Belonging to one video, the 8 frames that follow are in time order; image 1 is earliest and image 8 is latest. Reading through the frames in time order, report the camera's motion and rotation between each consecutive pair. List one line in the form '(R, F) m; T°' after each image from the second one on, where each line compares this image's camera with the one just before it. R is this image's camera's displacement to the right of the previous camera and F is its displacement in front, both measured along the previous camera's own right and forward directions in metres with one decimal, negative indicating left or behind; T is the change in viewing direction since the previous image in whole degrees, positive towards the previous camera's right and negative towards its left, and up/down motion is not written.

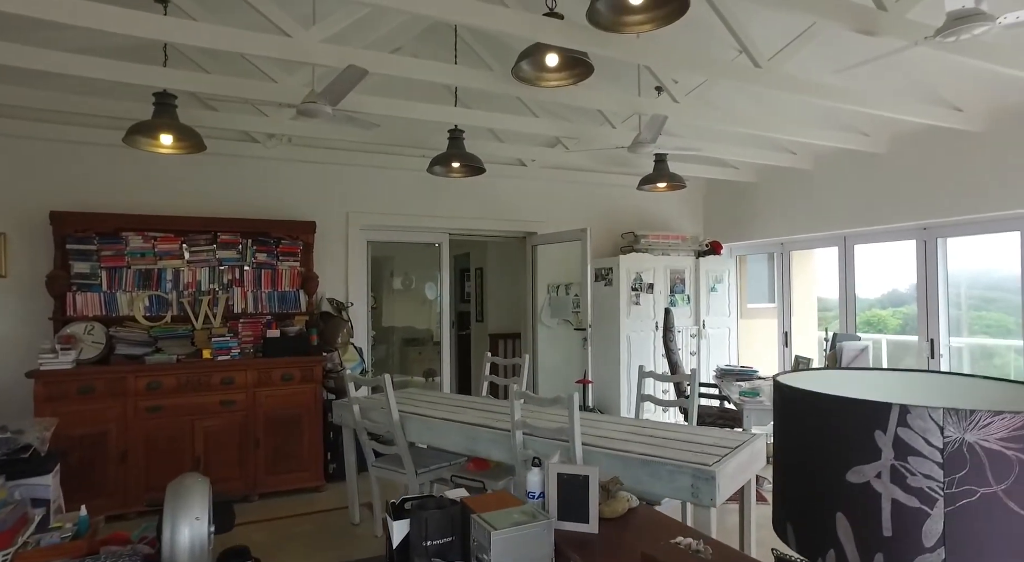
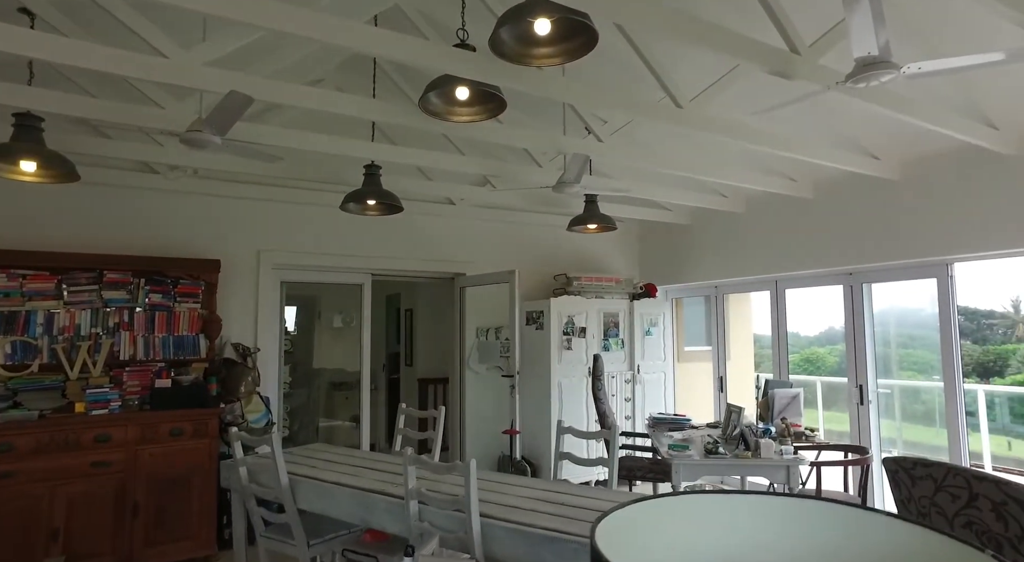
(+0.2, +0.2) m; +4°
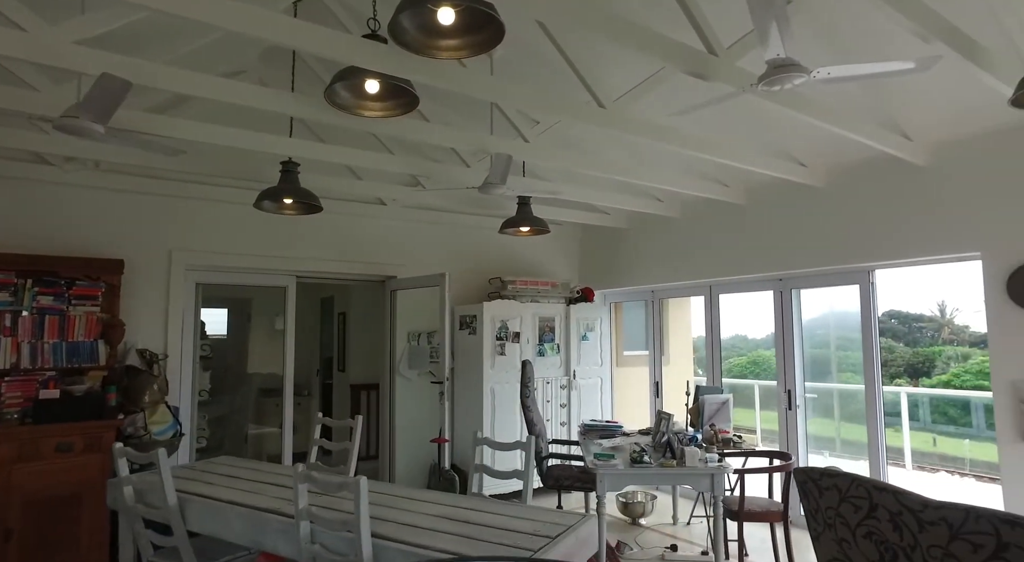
(+0.2, +0.1) m; +4°
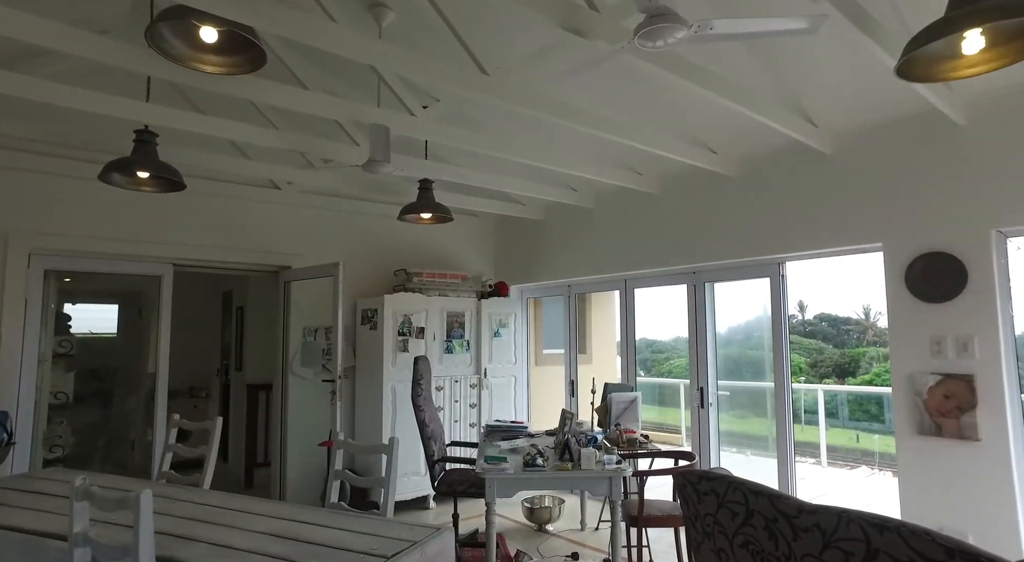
(+0.3, +0.3) m; +5°
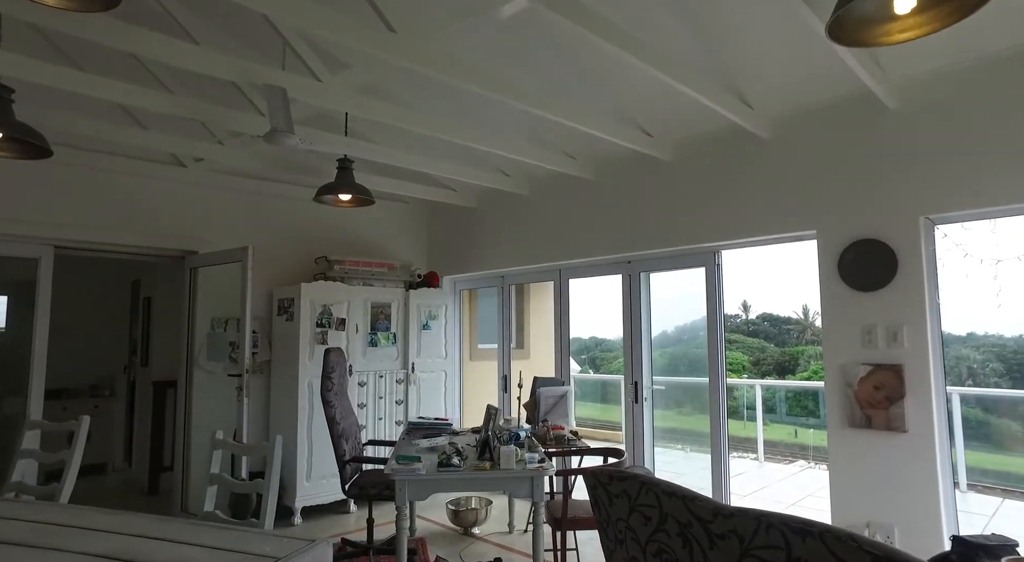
(+0.2, +0.3) m; +4°
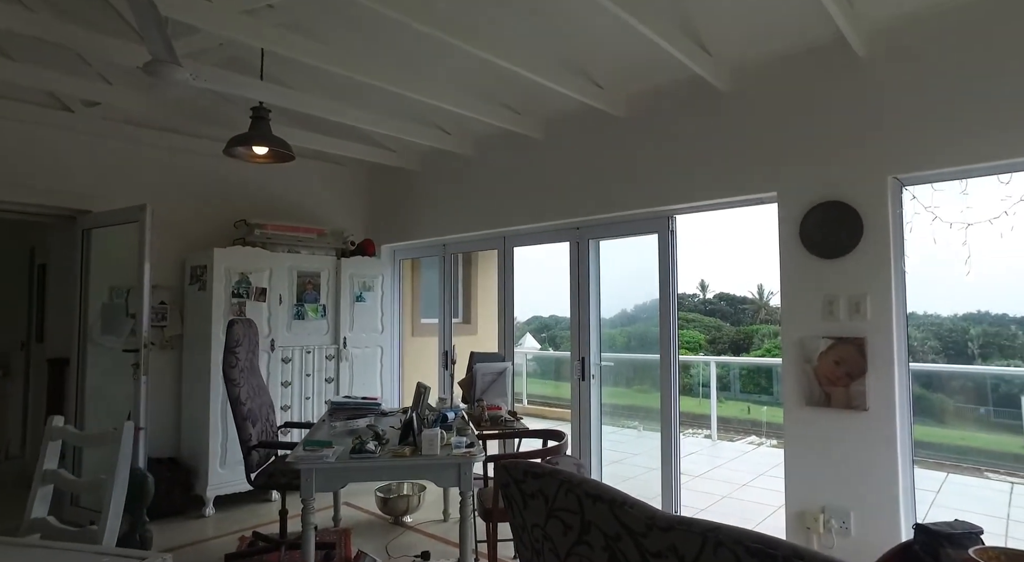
(+0.2, +0.4) m; +3°
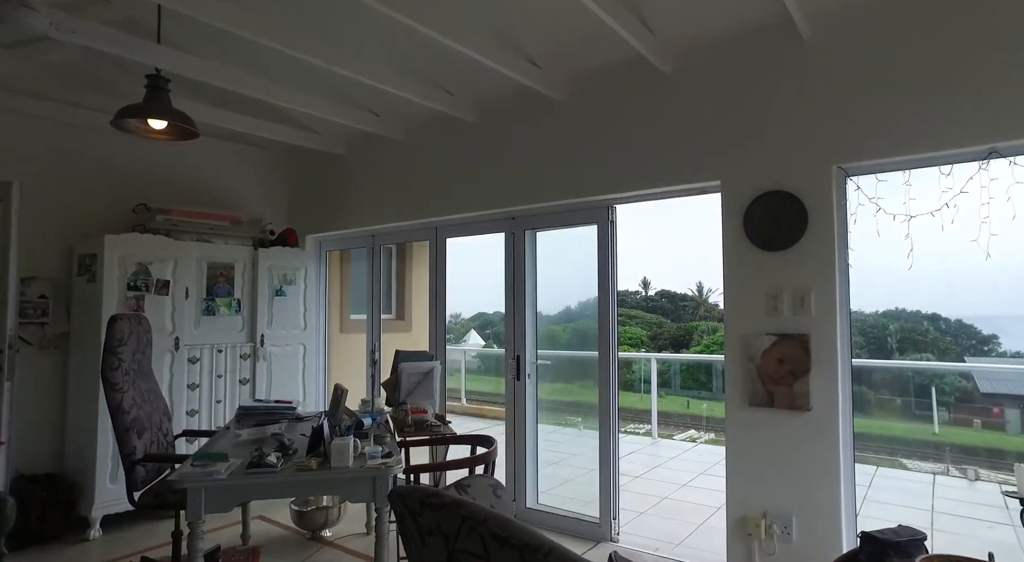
(+0.1, +0.3) m; +5°
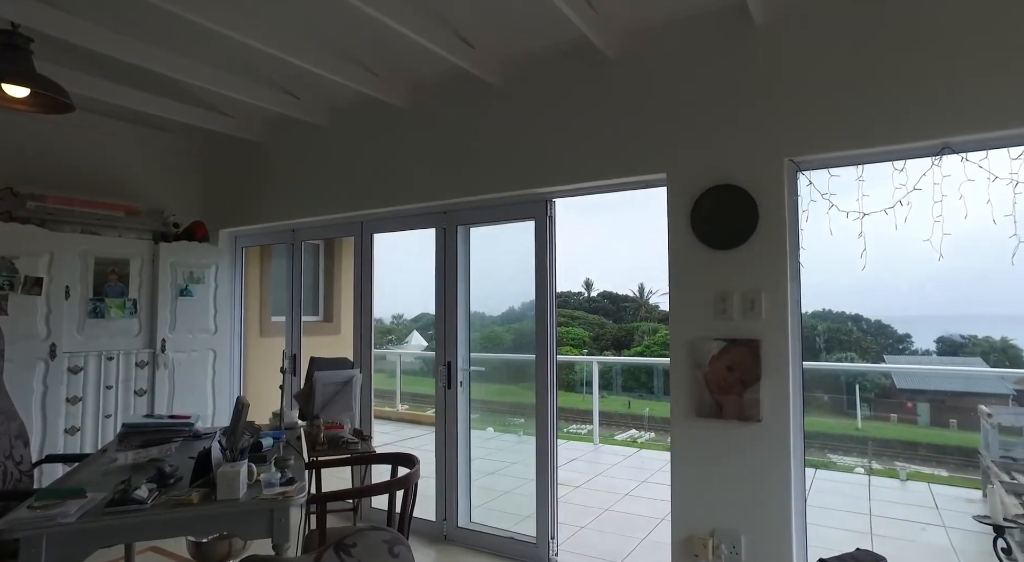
(+0.1, +0.3) m; +5°
